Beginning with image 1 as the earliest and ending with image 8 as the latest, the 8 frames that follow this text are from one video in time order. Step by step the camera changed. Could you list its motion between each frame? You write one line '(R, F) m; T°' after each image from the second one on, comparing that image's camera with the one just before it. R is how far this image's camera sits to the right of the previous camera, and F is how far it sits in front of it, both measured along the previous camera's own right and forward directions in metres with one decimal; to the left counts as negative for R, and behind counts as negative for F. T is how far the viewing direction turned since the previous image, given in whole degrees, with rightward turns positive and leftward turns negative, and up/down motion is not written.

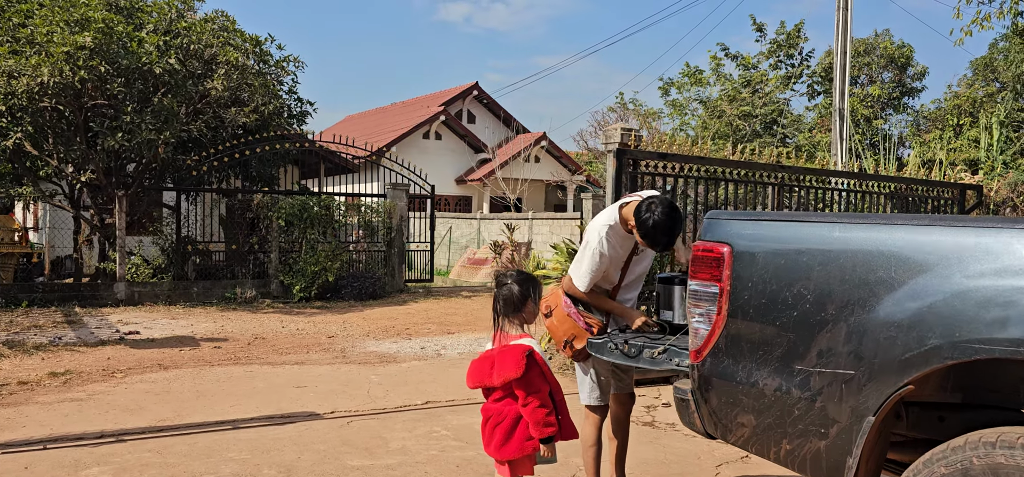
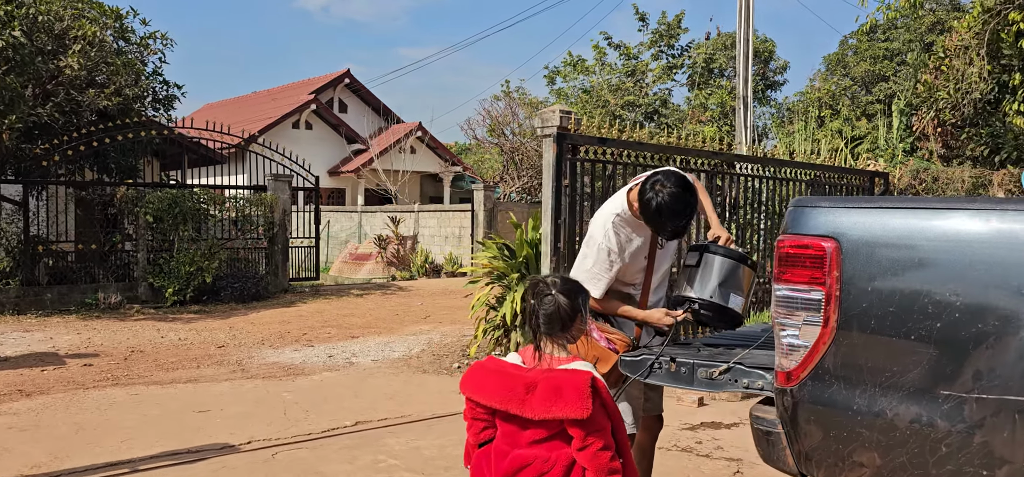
(-0.5, +0.7) m; +9°
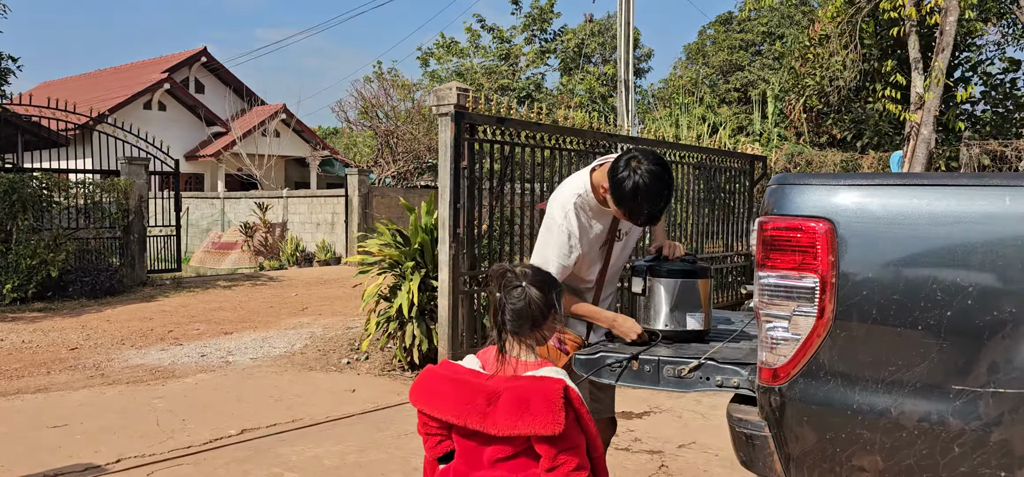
(-0.2, +0.4) m; +9°
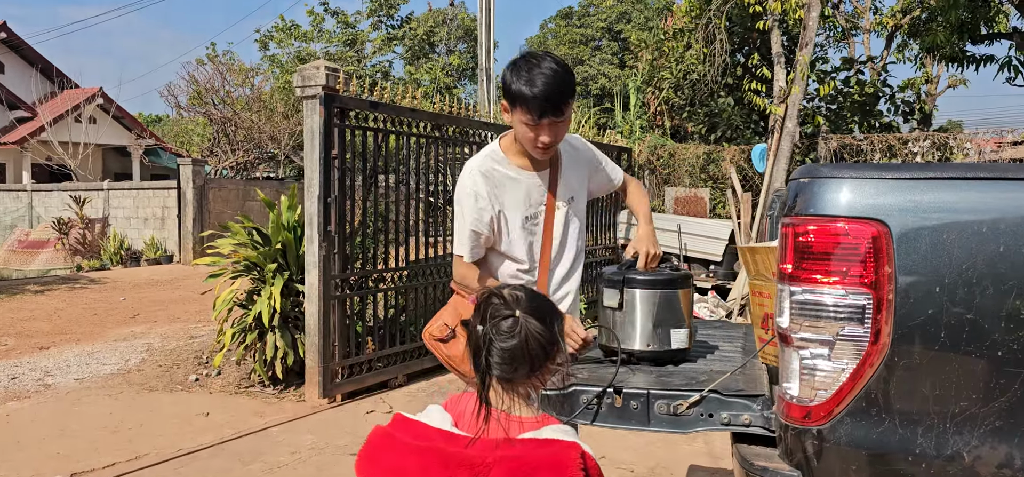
(-0.3, +0.5) m; +11°
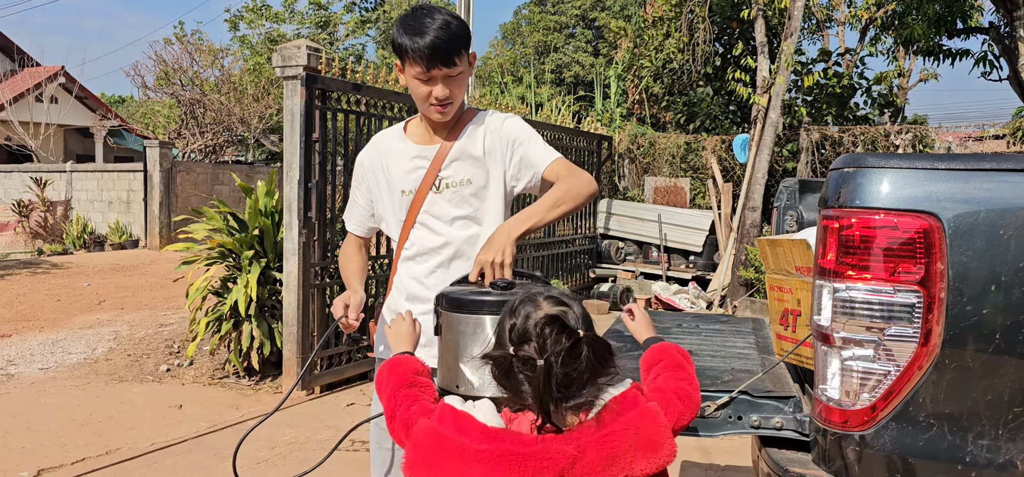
(-0.1, +0.1) m; +2°
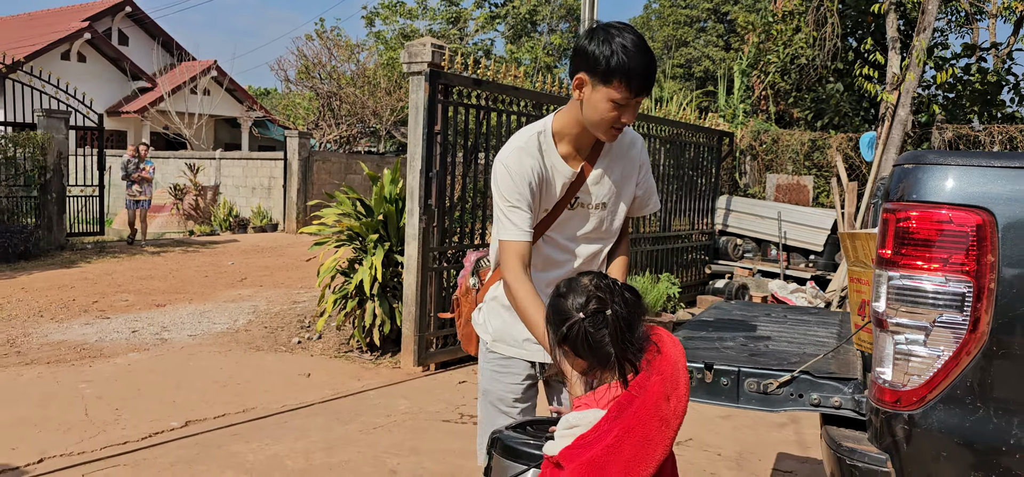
(+0.1, -0.2) m; -8°
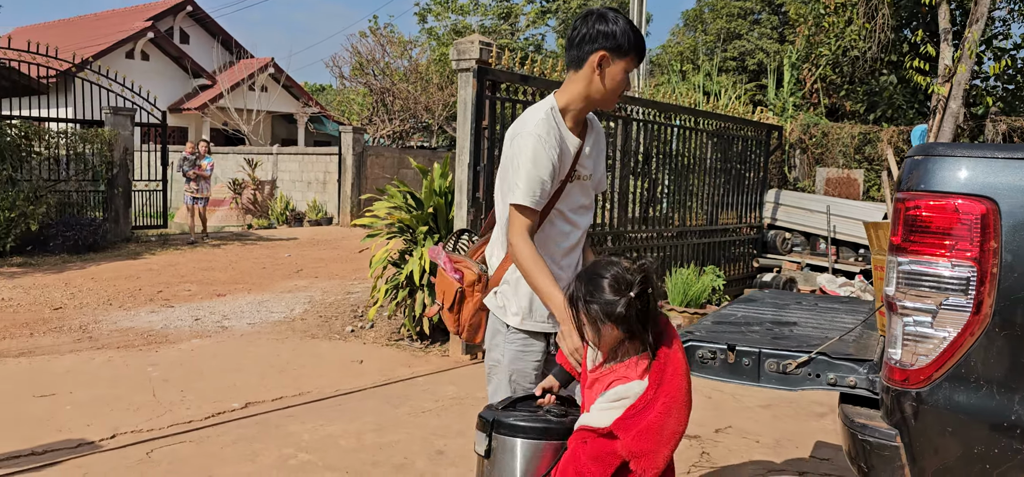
(0.0, -0.1) m; -3°
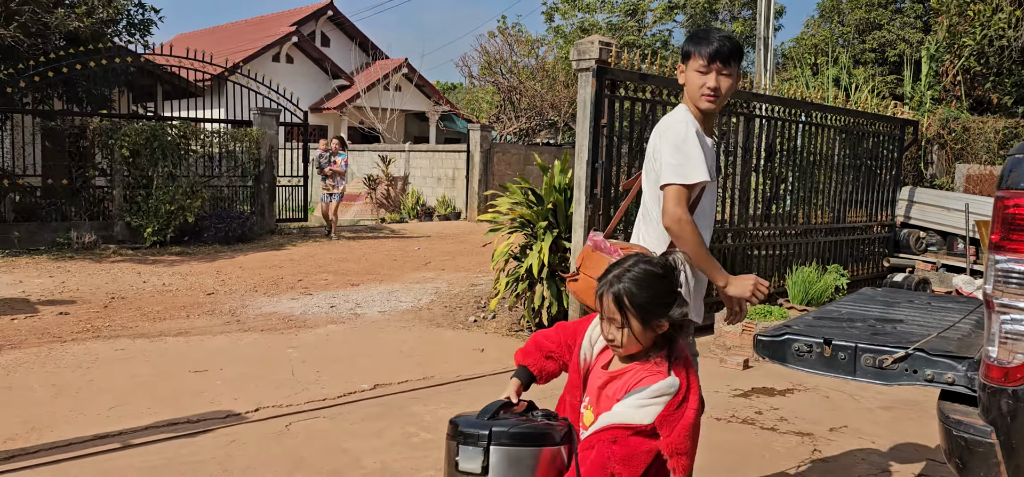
(+0.1, -0.1) m; -8°
